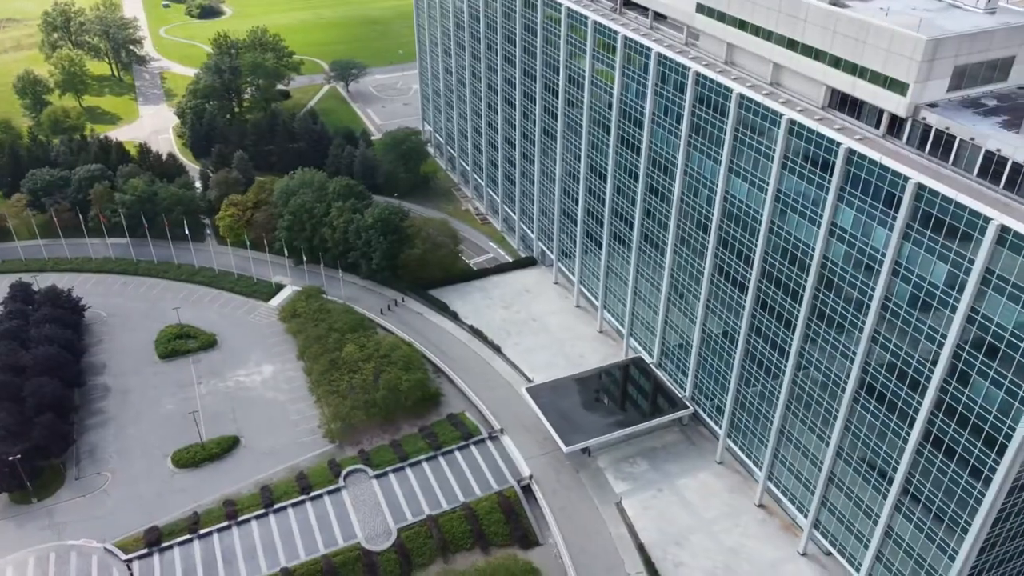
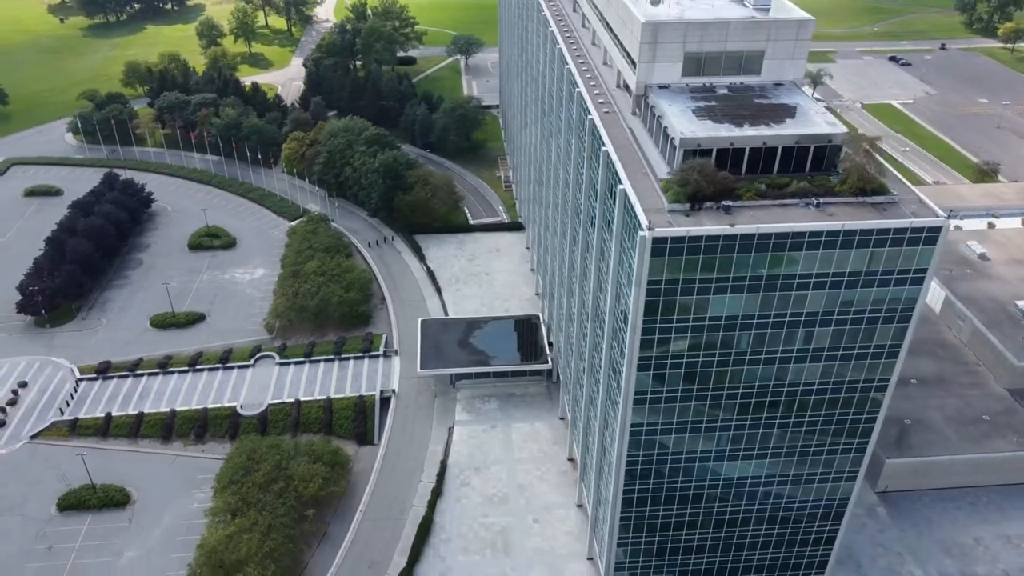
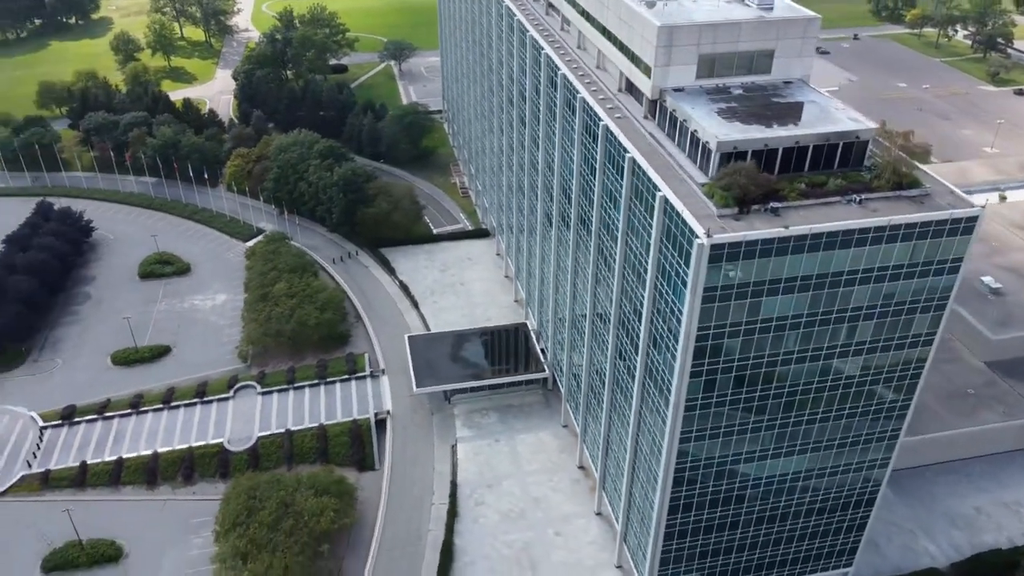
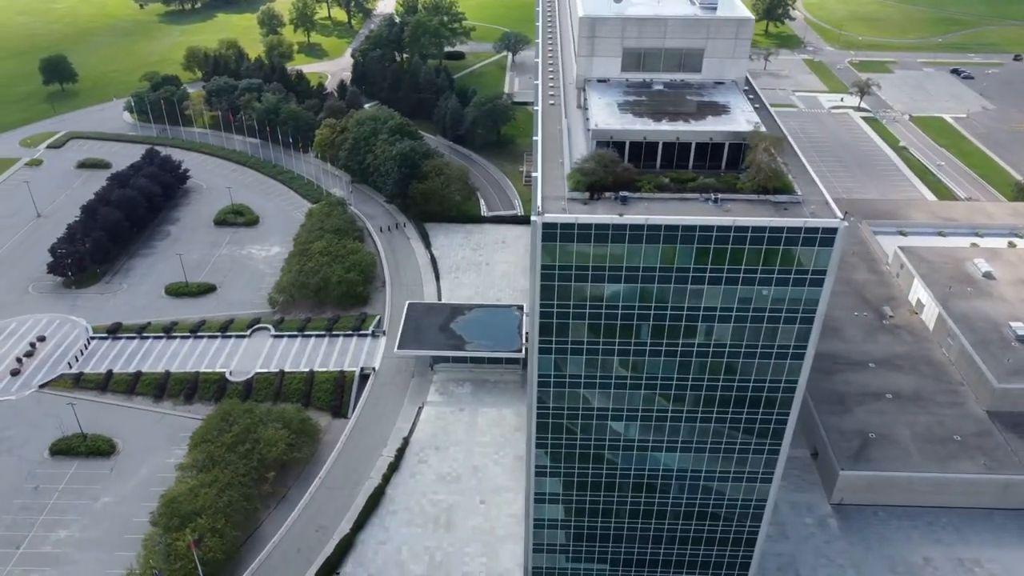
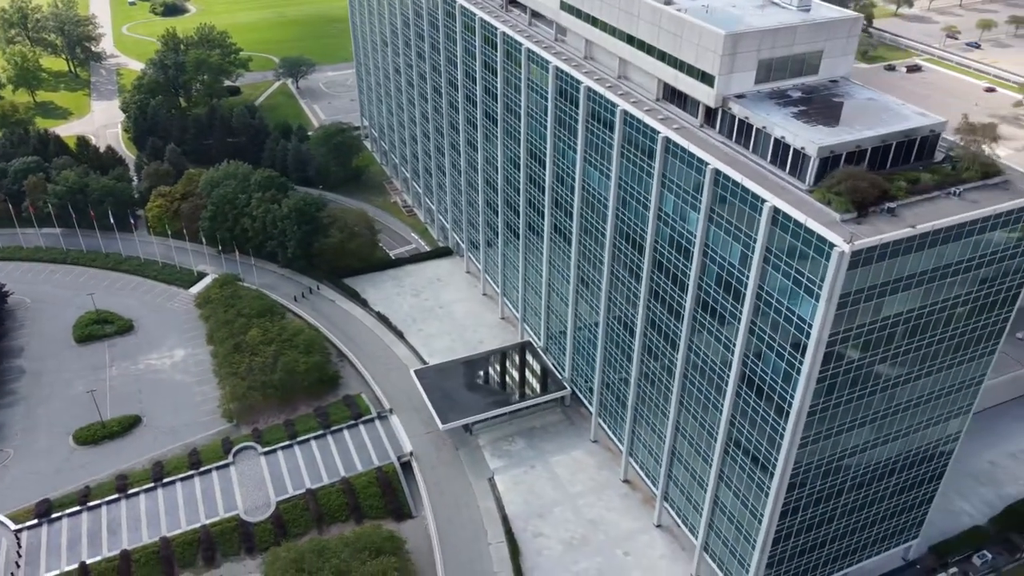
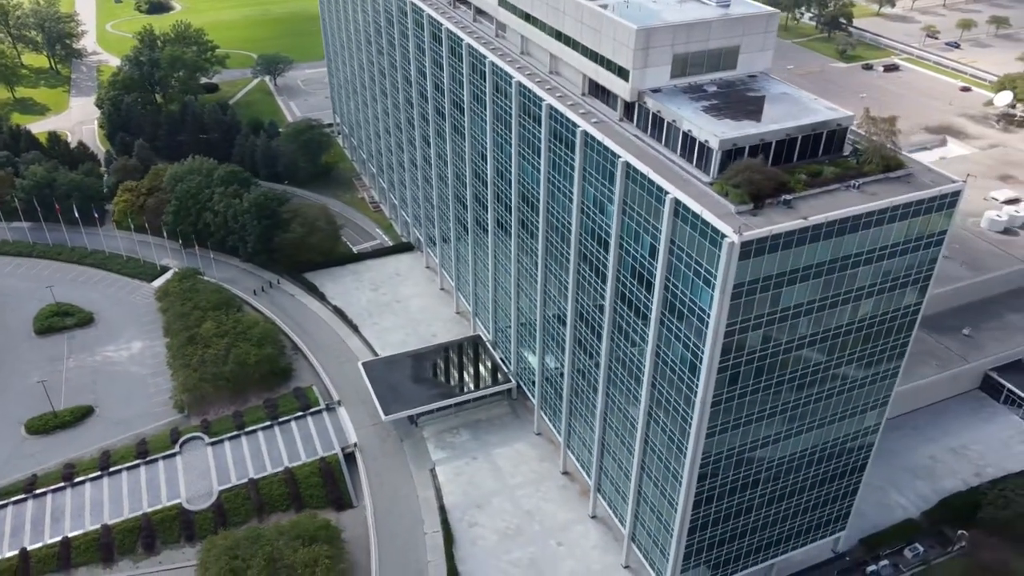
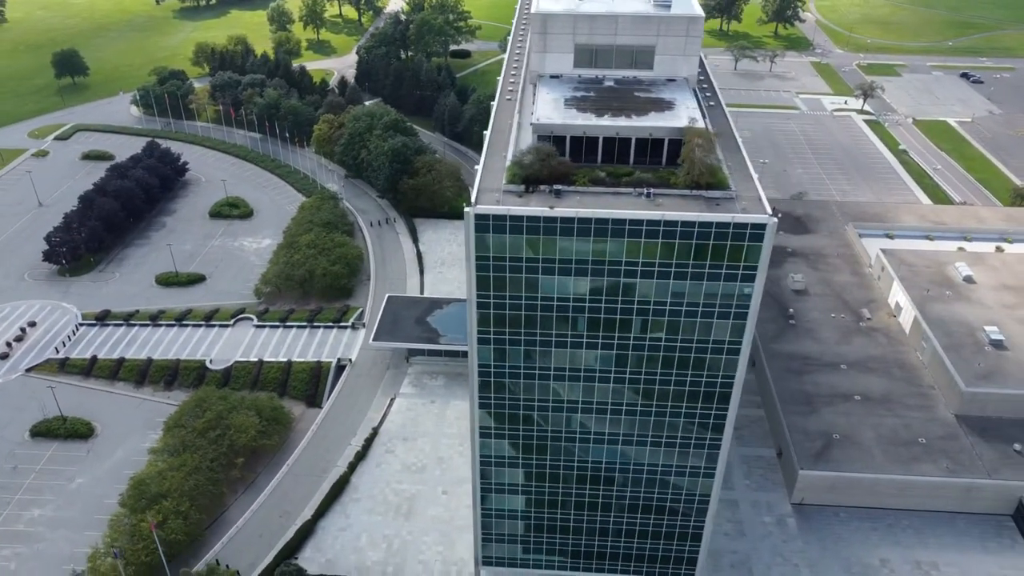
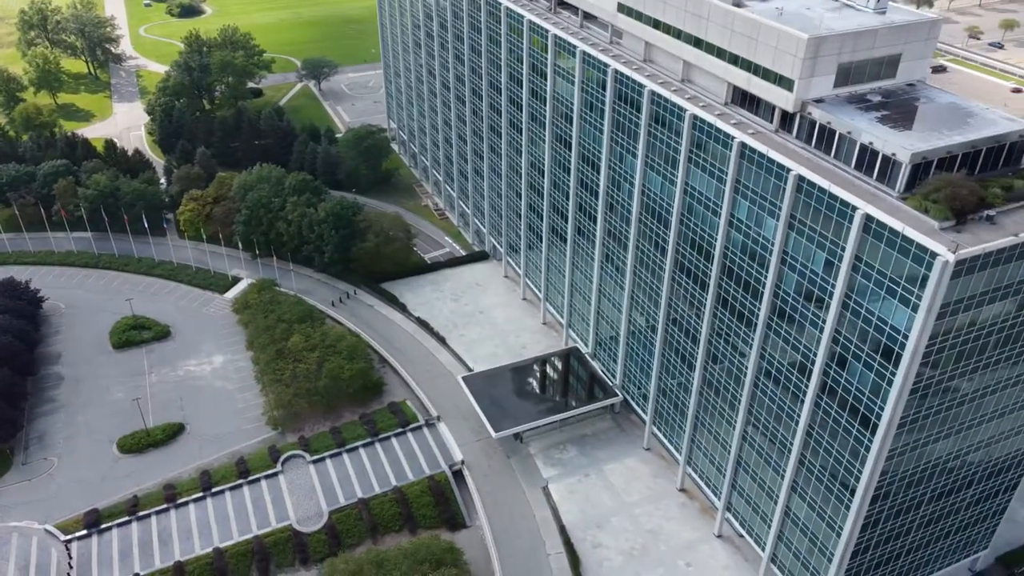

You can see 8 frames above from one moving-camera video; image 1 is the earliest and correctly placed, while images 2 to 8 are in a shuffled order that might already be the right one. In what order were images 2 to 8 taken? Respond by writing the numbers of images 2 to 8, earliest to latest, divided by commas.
8, 5, 6, 3, 2, 4, 7
